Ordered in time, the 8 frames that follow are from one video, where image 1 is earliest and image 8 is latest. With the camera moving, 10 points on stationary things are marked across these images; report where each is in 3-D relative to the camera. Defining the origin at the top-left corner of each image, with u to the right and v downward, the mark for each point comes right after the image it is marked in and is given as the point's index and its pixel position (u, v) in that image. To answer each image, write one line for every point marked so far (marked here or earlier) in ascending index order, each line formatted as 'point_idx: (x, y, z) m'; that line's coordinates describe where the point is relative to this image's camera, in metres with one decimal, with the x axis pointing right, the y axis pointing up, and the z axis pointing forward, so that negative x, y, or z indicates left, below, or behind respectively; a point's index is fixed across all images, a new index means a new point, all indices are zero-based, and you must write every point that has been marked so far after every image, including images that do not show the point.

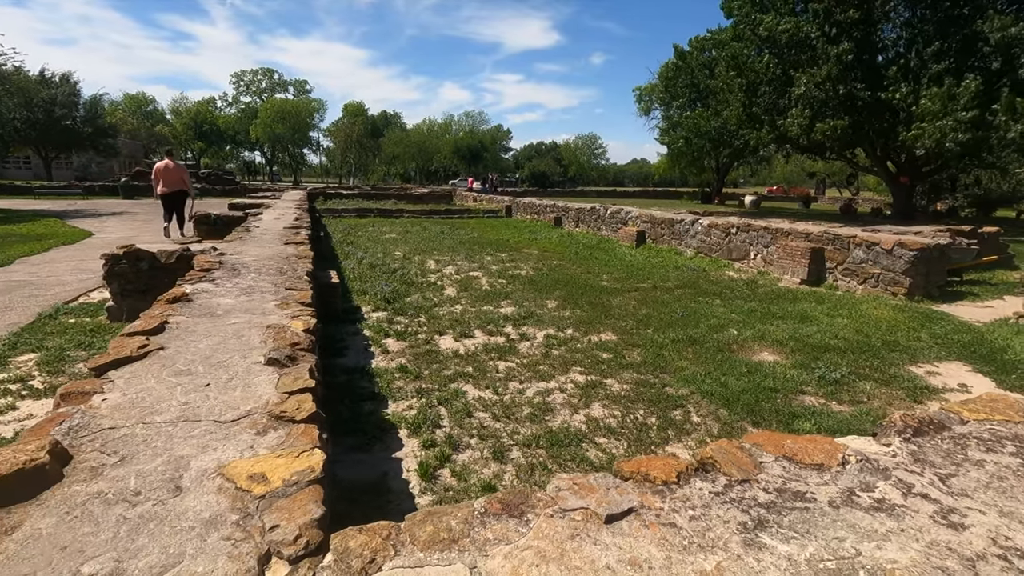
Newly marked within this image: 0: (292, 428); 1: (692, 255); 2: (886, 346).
0: (-0.7, -0.5, +1.8) m
1: (+3.7, +0.7, +11.0) m
2: (+3.6, -0.5, +5.2) m
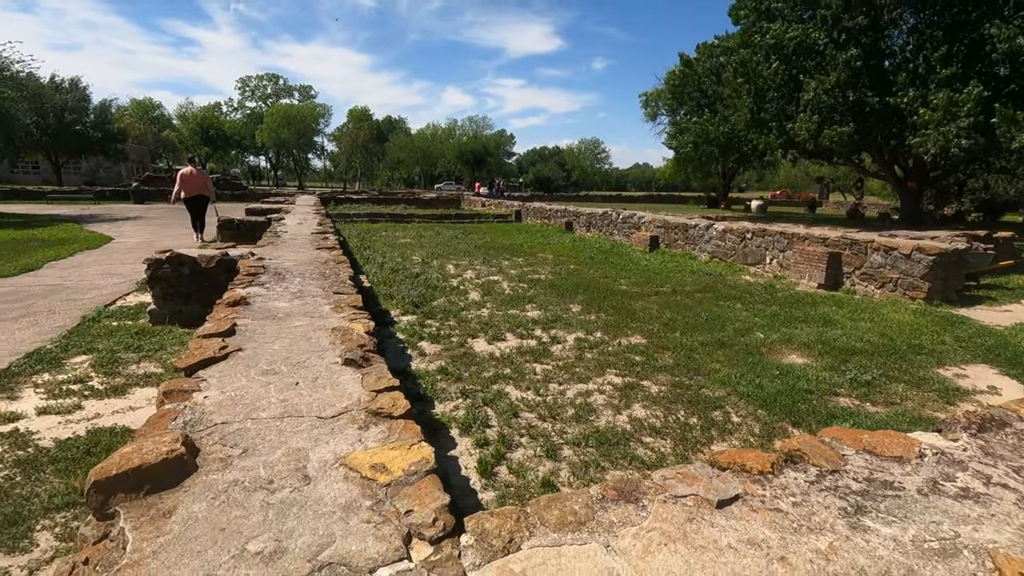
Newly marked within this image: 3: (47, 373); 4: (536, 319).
0: (-0.4, -0.5, +1.9) m
1: (+4.0, +0.6, +11.1) m
2: (+3.9, -0.6, +5.3) m
3: (-3.4, -0.6, +3.9) m
4: (+0.3, -0.4, +6.3) m
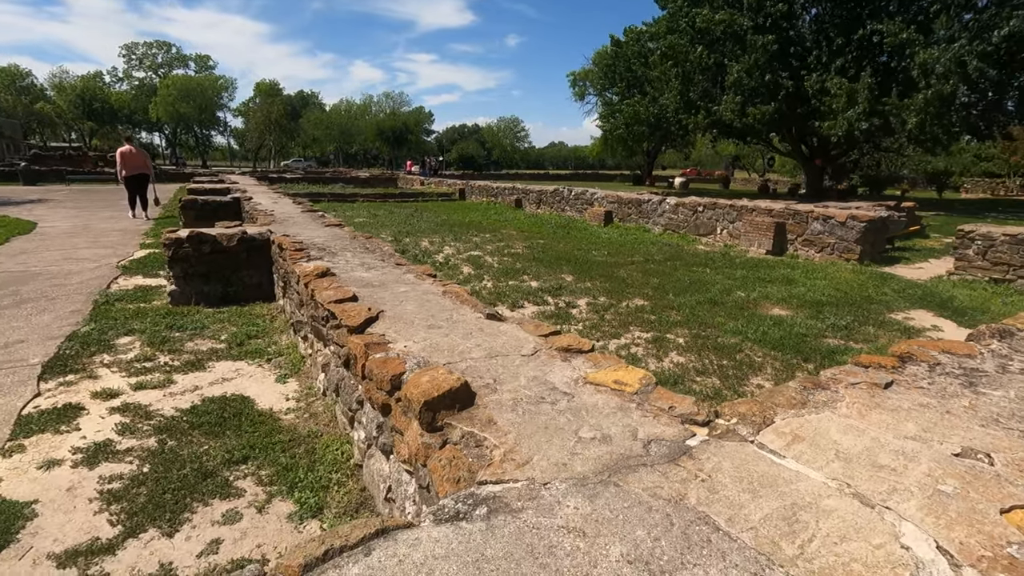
0: (+0.3, -0.3, +2.3) m
1: (+3.3, +1.3, +12.0) m
2: (+4.1, -0.1, +6.3) m
3: (-2.9, -0.5, +3.9) m
4: (+0.4, 0.0, +6.8) m
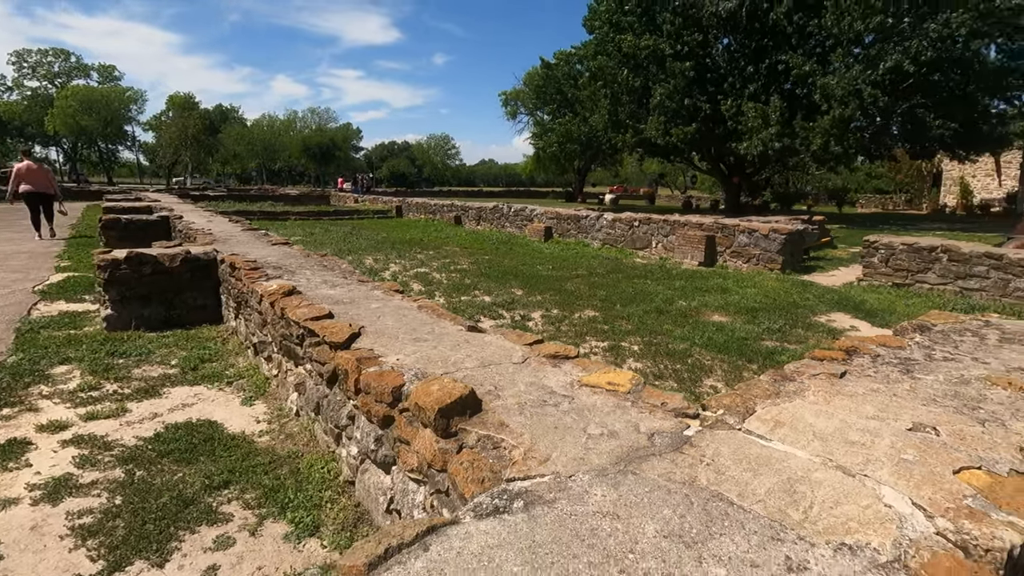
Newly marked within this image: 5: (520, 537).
0: (+0.3, -0.3, +2.4) m
1: (+2.0, +1.0, +12.5) m
2: (+3.6, -0.2, +6.8) m
3: (-3.1, -0.6, +3.6) m
4: (-0.2, -0.2, +6.9) m
5: (0.0, -0.6, +1.2) m
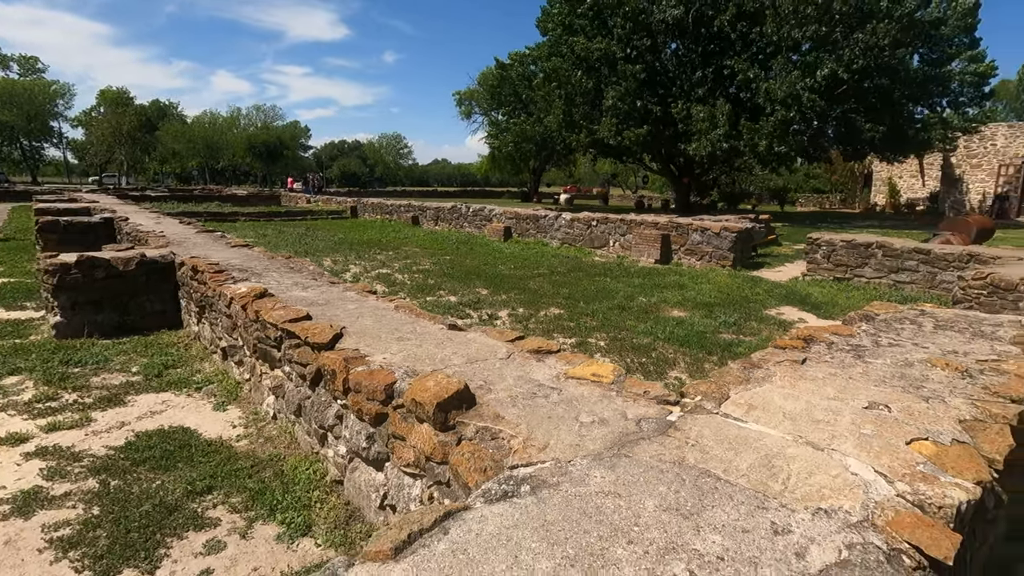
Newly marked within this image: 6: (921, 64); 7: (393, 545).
0: (+0.2, -0.3, +2.5) m
1: (+1.1, +1.0, +12.7) m
2: (+3.1, -0.1, +7.2) m
3: (-3.3, -0.7, +3.4) m
4: (-0.7, -0.2, +6.9) m
5: (+0.1, -0.6, +1.3) m
6: (+12.8, +7.0, +16.7) m
7: (-0.3, -0.6, +1.2) m
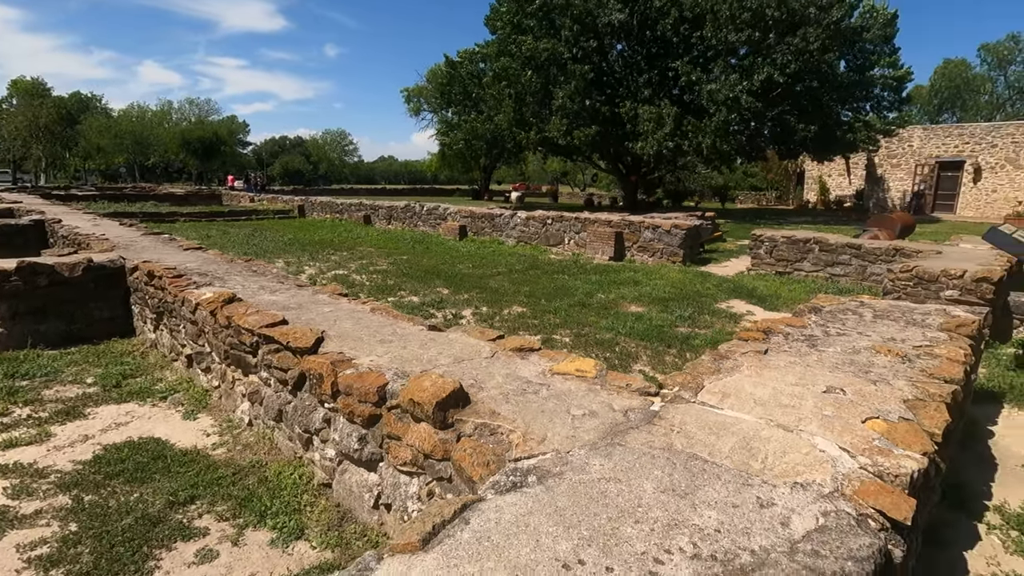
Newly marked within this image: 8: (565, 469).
0: (+0.1, -0.3, +2.6) m
1: (0.0, +1.1, +12.8) m
2: (+2.6, -0.1, +7.5) m
3: (-3.4, -0.8, +3.2) m
4: (-1.2, -0.2, +6.9) m
5: (+0.1, -0.6, +1.4) m
6: (+11.2, +7.3, +17.9) m
7: (-0.2, -0.6, +1.3) m
8: (+0.2, -0.5, +1.6) m
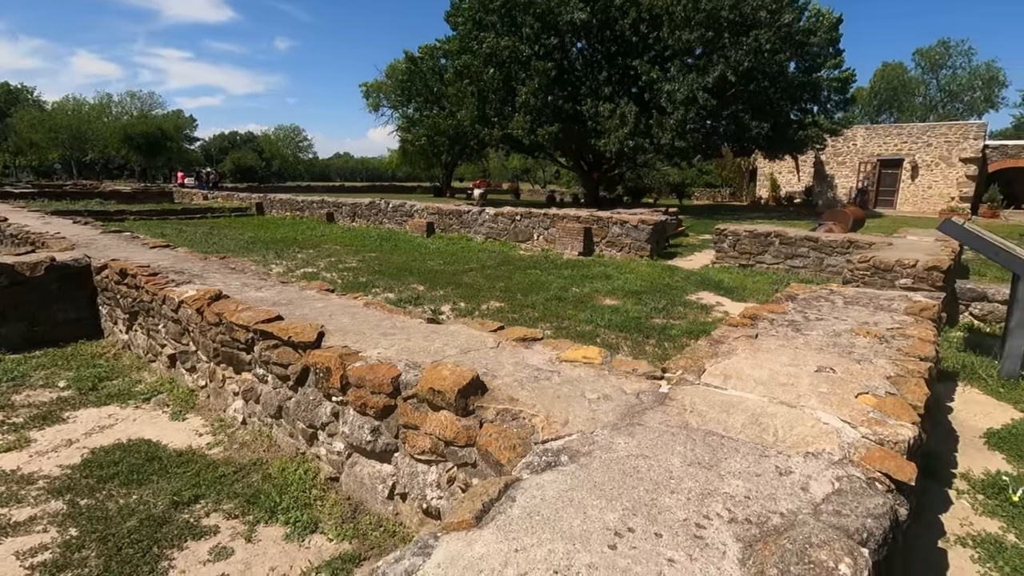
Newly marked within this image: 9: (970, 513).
0: (+0.2, -0.3, +2.7) m
1: (-0.7, +1.2, +12.8) m
2: (+2.2, 0.0, +7.8) m
3: (-3.4, -0.8, +3.0) m
4: (-1.4, -0.1, +6.9) m
5: (+0.2, -0.5, +1.5) m
6: (+10.0, +7.6, +18.7) m
7: (-0.1, -0.6, +1.3) m
8: (+0.3, -0.5, +1.7) m
9: (+2.1, -1.0, +2.4) m
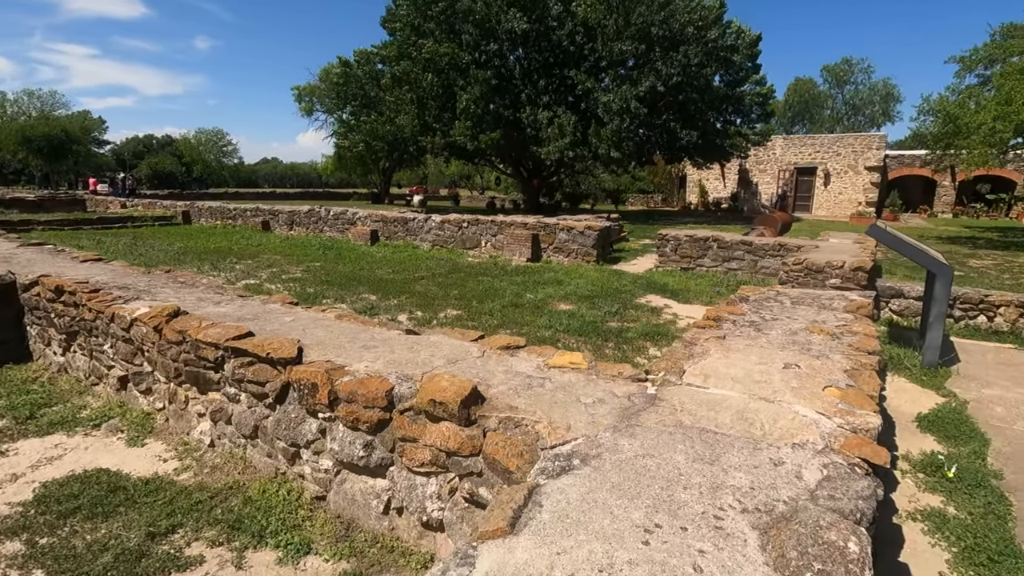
0: (+0.1, -0.3, +2.7) m
1: (-2.0, +1.0, +12.7) m
2: (+1.5, 0.0, +8.0) m
3: (-3.5, -0.9, +2.6) m
4: (-2.0, -0.3, +6.8) m
5: (+0.3, -0.6, +1.6) m
6: (+7.8, +7.6, +19.8) m
7: (0.0, -0.6, +1.4) m
8: (+0.3, -0.5, +1.8) m
9: (+2.0, -1.0, +2.7) m
